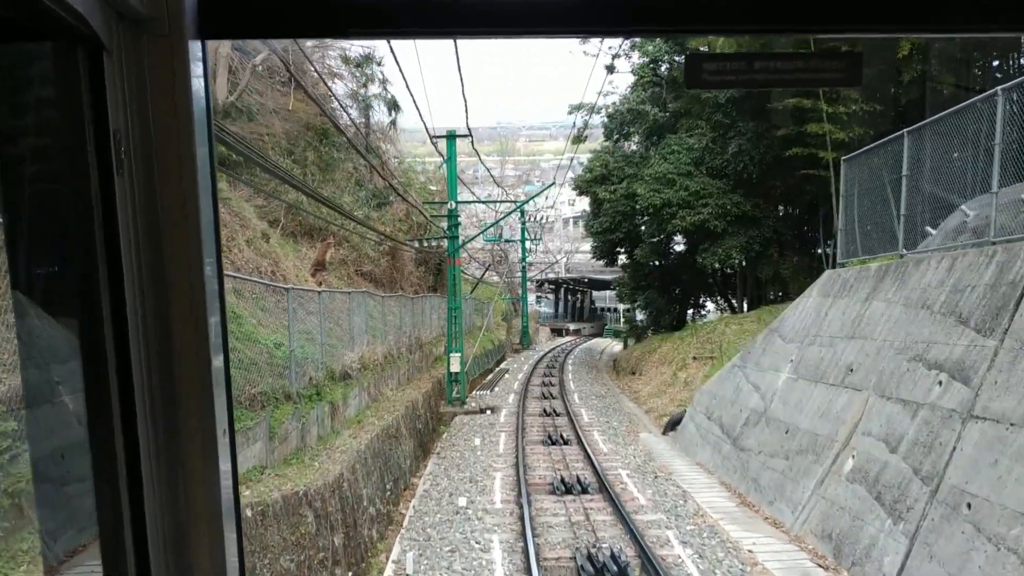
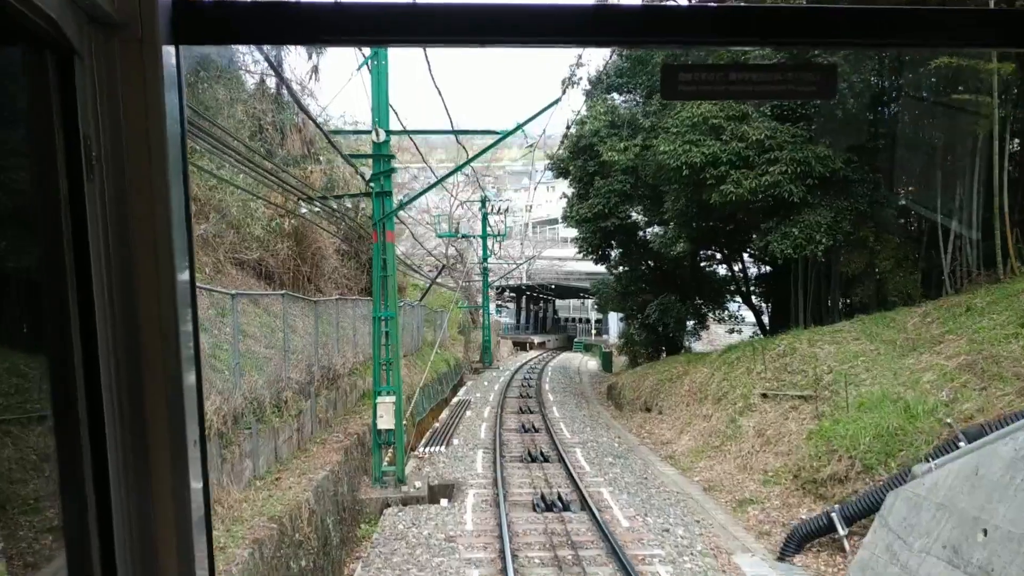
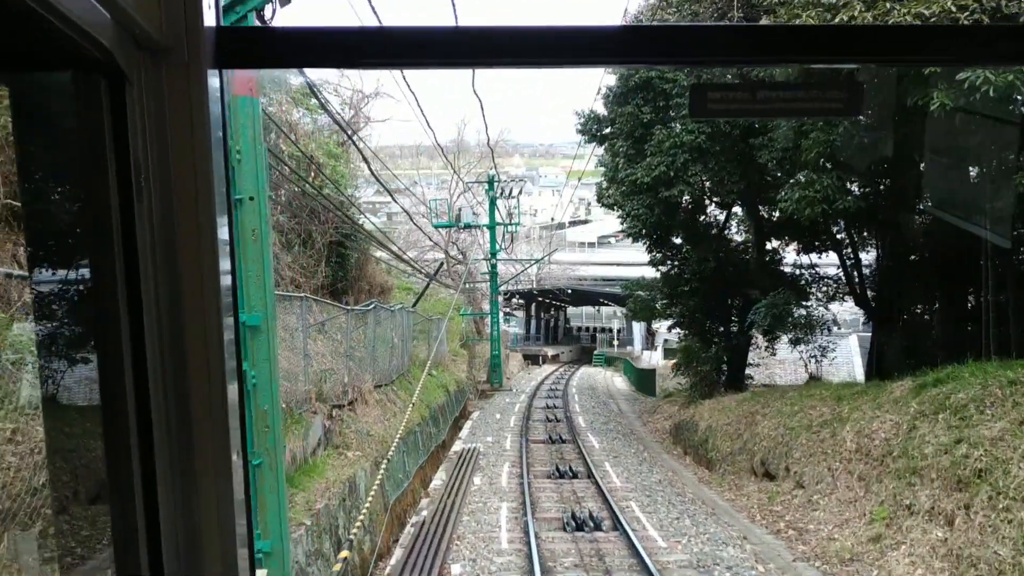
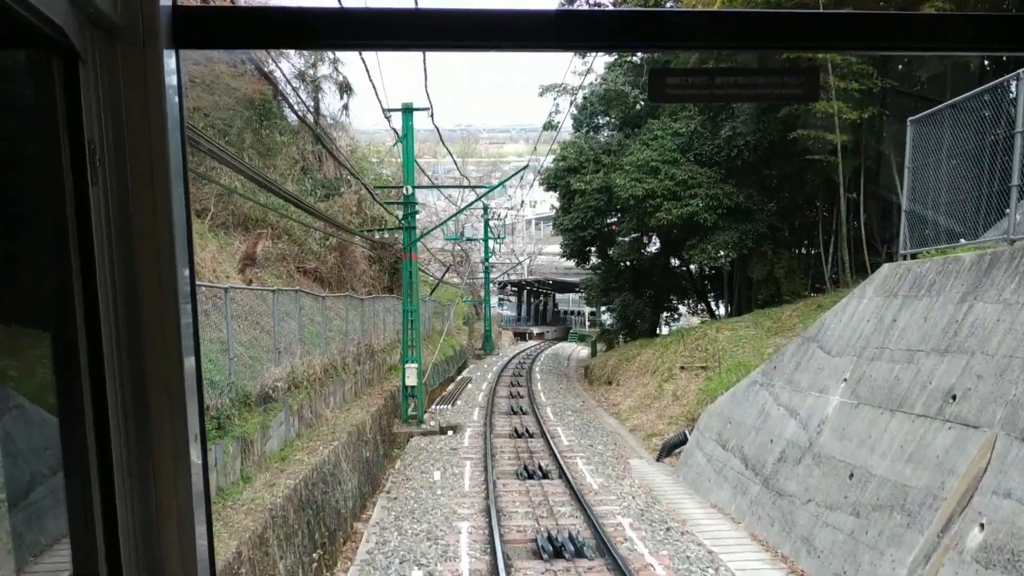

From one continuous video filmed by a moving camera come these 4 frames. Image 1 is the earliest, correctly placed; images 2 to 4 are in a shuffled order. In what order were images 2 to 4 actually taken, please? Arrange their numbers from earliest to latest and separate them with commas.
4, 2, 3
